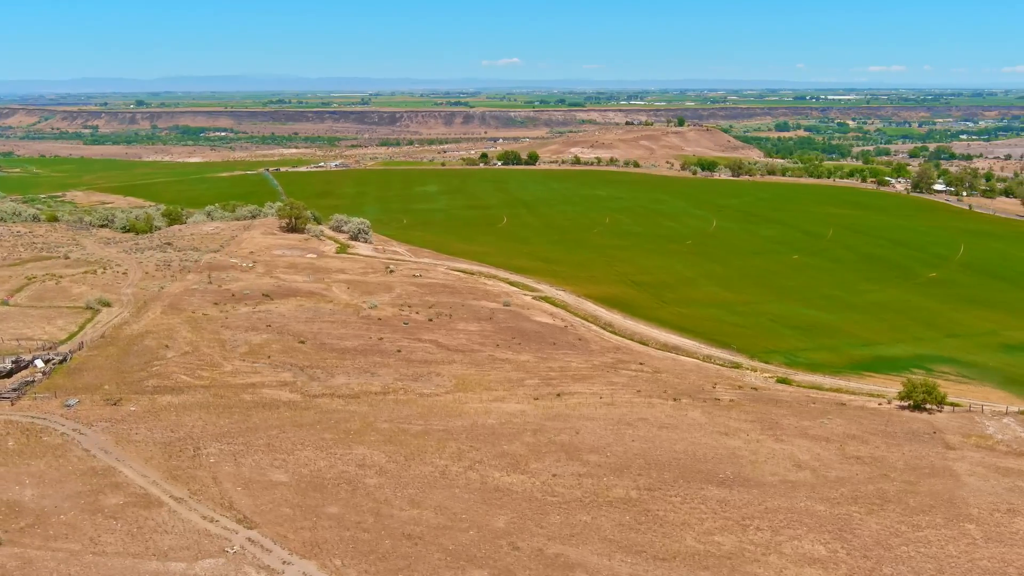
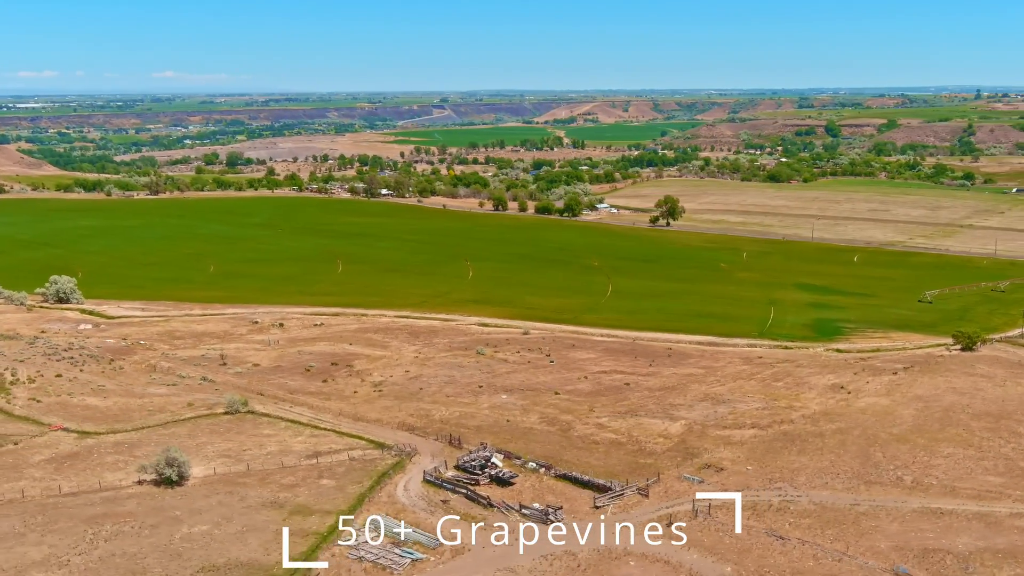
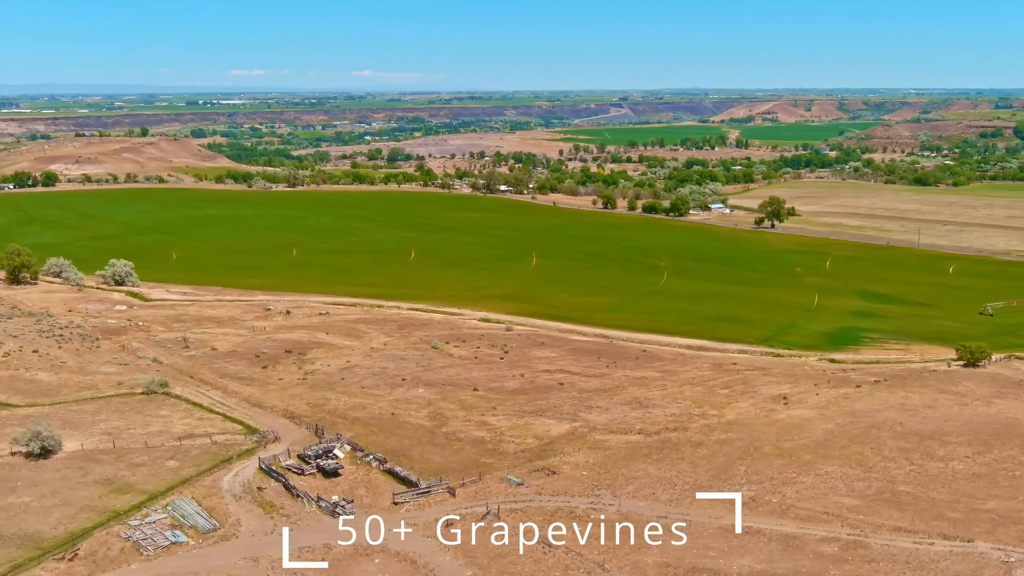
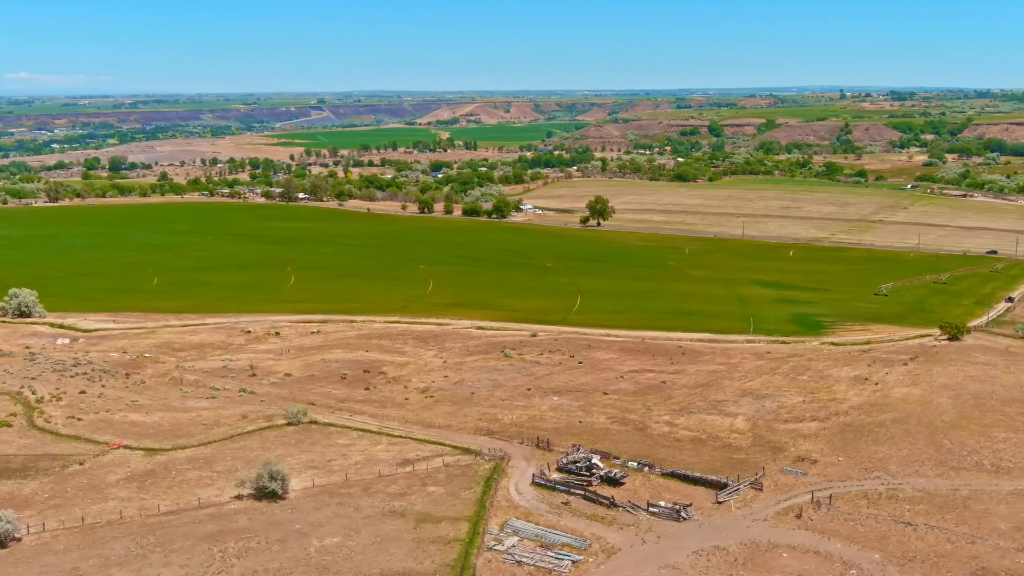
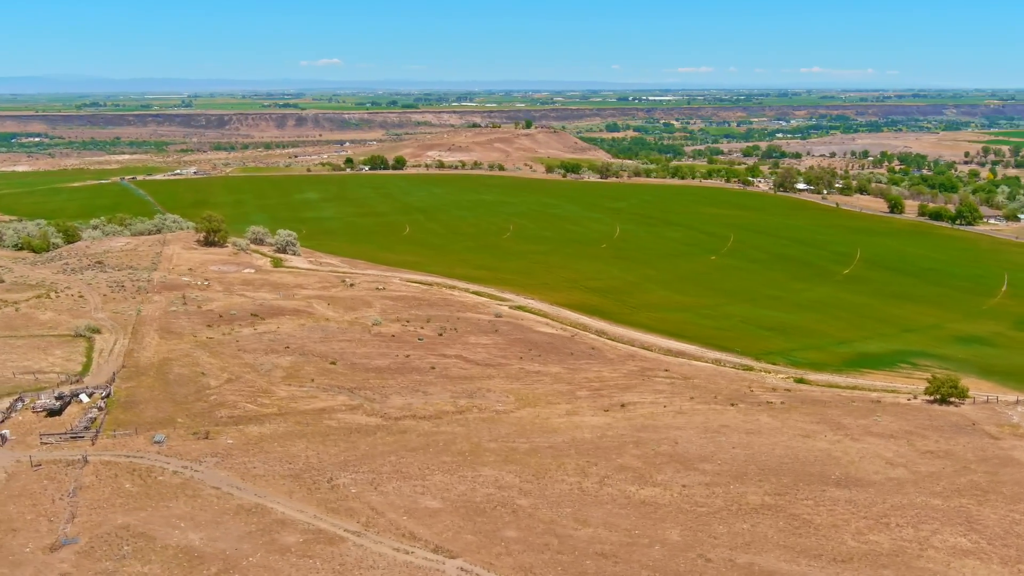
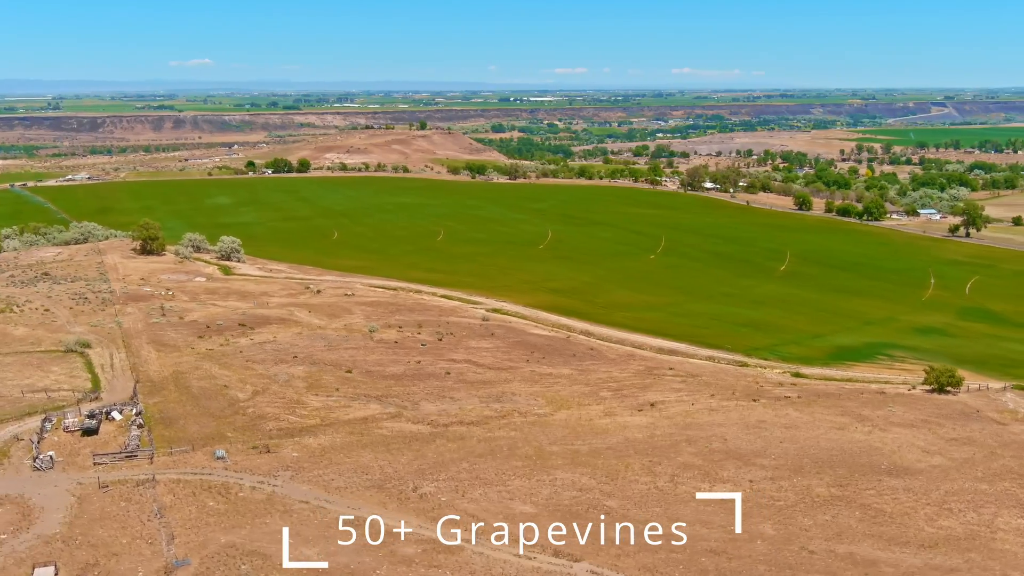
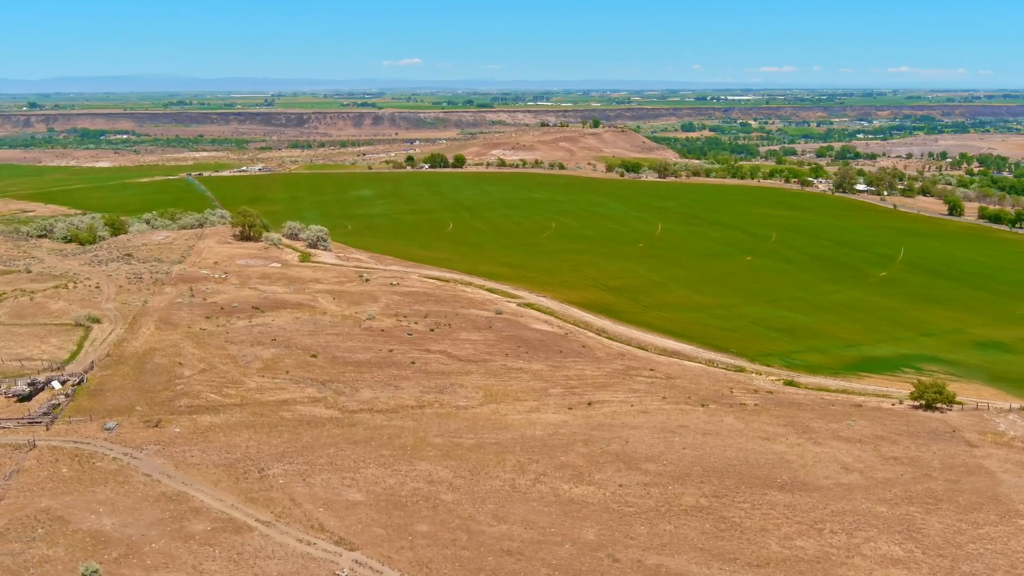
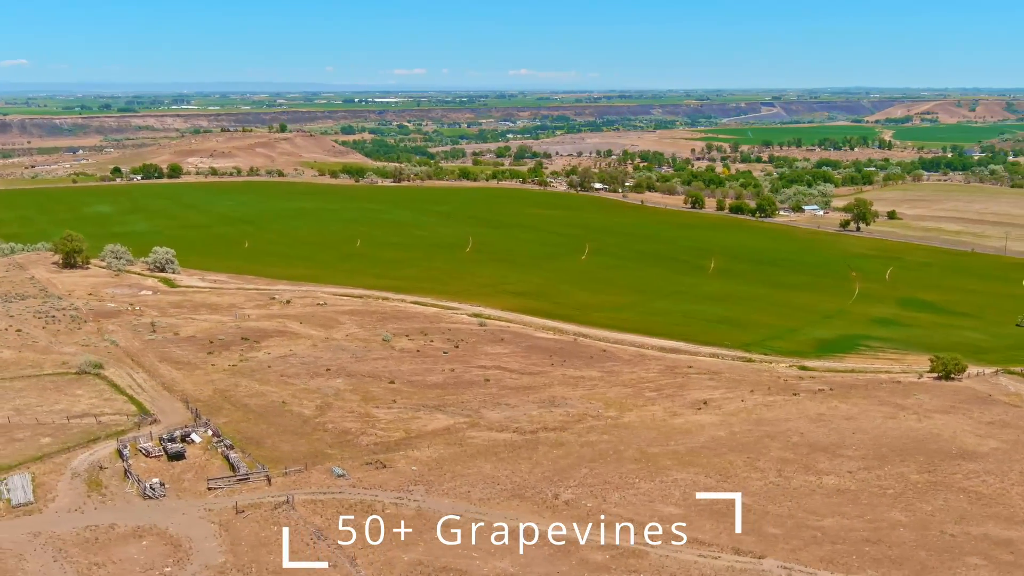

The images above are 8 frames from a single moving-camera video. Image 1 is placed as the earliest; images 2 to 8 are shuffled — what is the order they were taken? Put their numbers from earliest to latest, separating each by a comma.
7, 5, 6, 8, 3, 2, 4
